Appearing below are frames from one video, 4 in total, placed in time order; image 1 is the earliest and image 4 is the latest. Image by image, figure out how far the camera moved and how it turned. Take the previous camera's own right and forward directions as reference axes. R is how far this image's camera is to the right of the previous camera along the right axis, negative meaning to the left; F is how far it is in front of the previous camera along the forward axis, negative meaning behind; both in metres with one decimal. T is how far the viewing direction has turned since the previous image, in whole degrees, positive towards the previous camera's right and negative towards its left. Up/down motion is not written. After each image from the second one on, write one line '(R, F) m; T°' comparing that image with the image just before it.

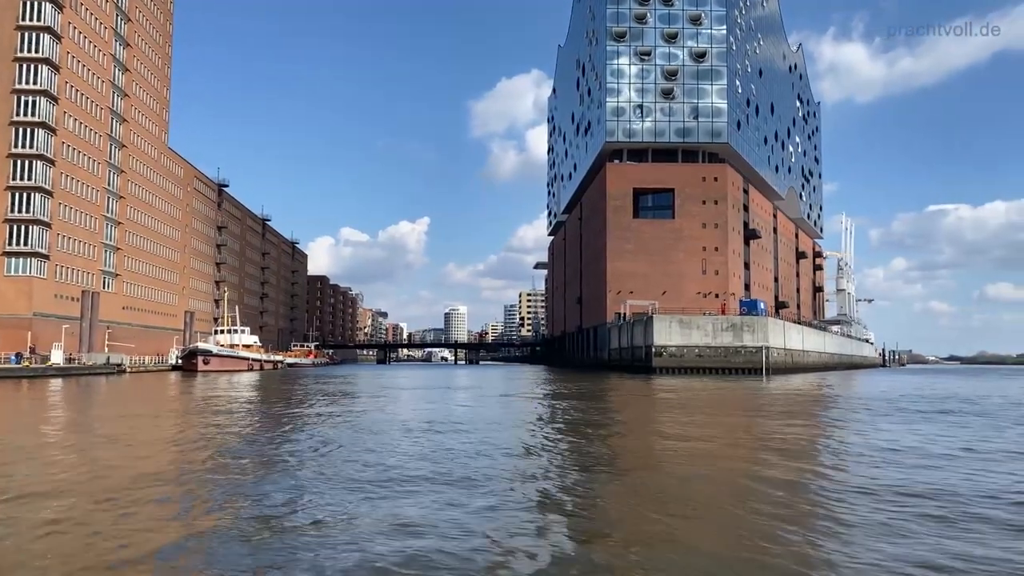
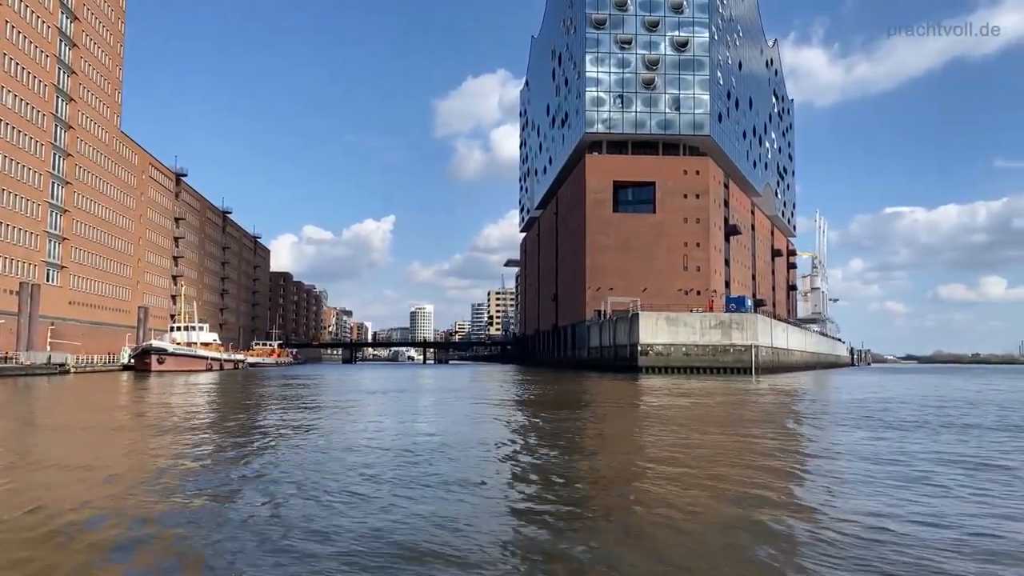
(-1.1, +3.2) m; +3°
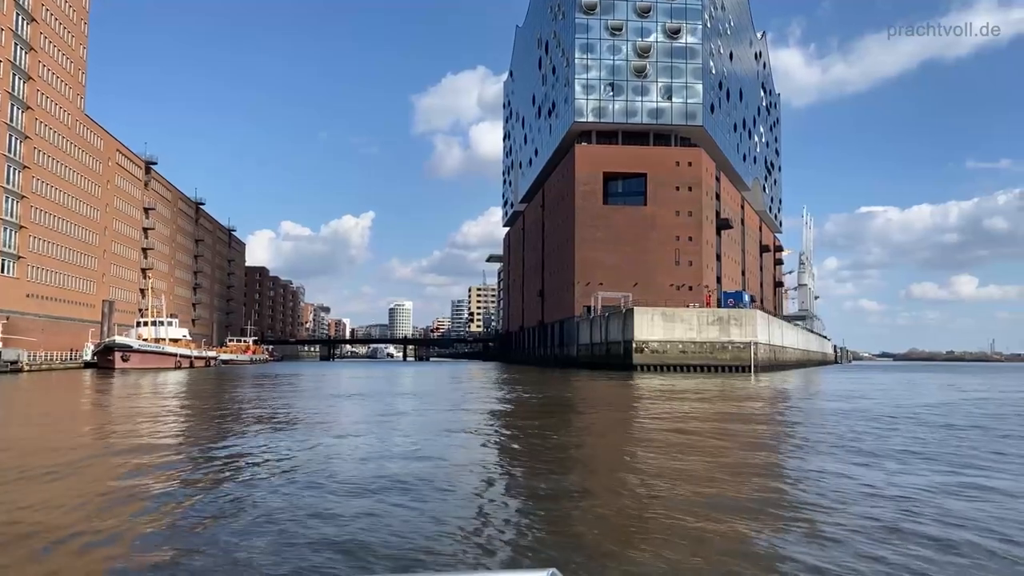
(-0.8, +2.8) m; +2°
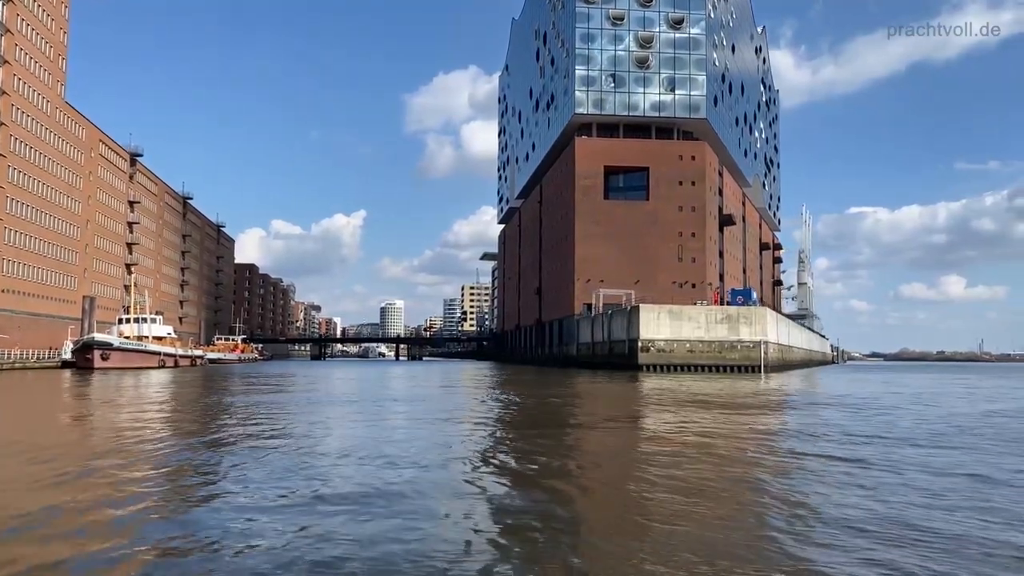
(-0.7, +2.3) m; +1°
